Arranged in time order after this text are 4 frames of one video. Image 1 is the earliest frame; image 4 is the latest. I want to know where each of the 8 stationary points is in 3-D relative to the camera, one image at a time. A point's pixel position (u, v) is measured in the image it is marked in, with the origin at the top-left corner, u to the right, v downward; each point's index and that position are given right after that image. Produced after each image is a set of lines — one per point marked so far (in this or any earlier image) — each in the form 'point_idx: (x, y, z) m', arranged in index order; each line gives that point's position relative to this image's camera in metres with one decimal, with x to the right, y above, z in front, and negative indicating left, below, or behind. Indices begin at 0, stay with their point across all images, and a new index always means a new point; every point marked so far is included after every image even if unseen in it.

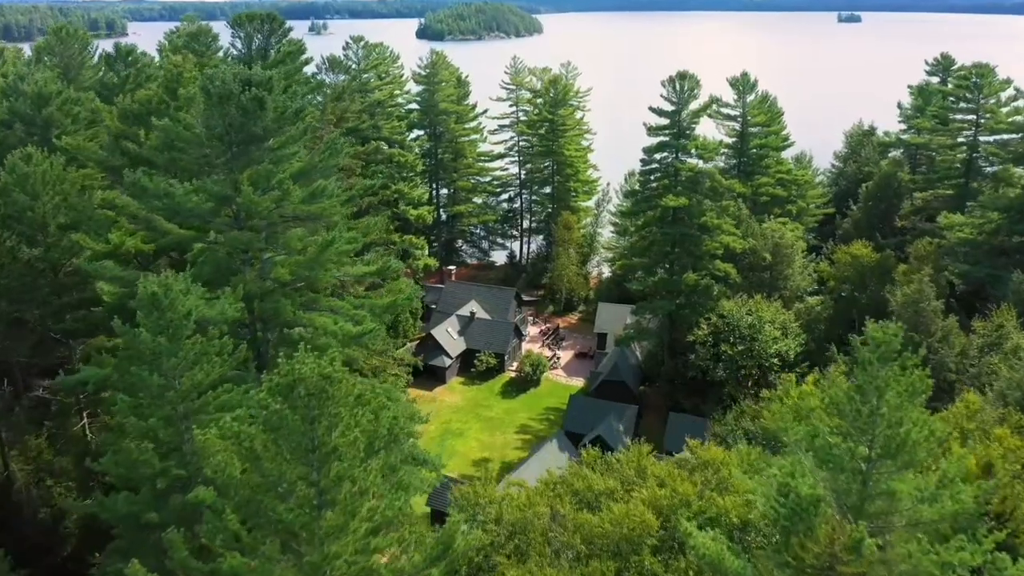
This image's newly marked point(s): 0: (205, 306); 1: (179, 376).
0: (-5.1, -0.3, +13.7) m
1: (-5.1, -1.4, +12.8) m
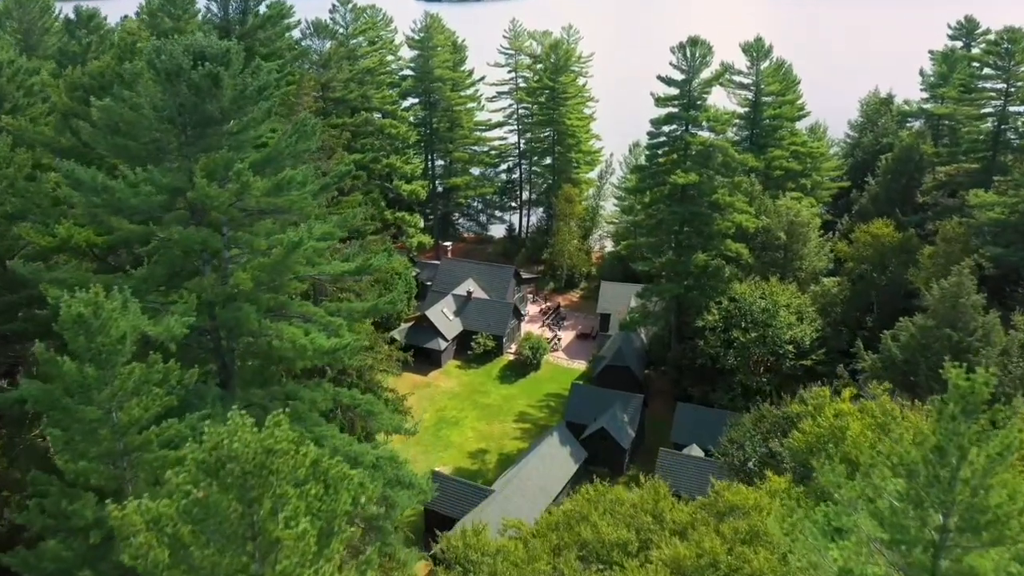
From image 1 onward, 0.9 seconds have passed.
0: (-5.2, -0.5, +11.7) m
1: (-5.2, -1.6, +10.8) m
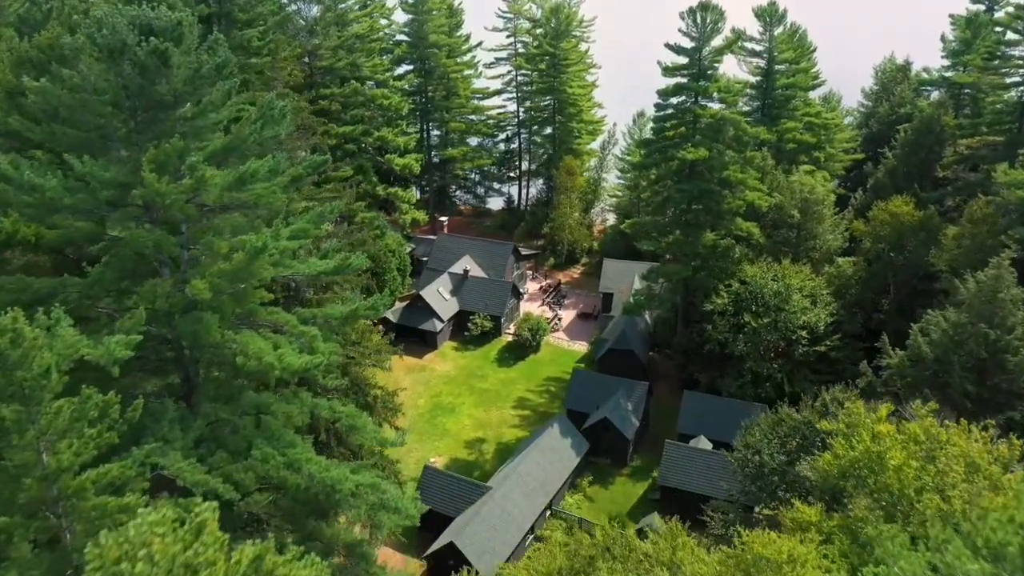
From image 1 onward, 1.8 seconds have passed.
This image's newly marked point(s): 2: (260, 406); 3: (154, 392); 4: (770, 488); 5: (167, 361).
0: (-5.2, -0.7, +10.1) m
1: (-5.2, -1.8, +9.2) m
2: (-4.1, -2.0, +13.6) m
3: (-5.7, -1.7, +13.3) m
4: (+5.5, -4.2, +17.7) m
5: (-5.6, -1.2, +13.4) m
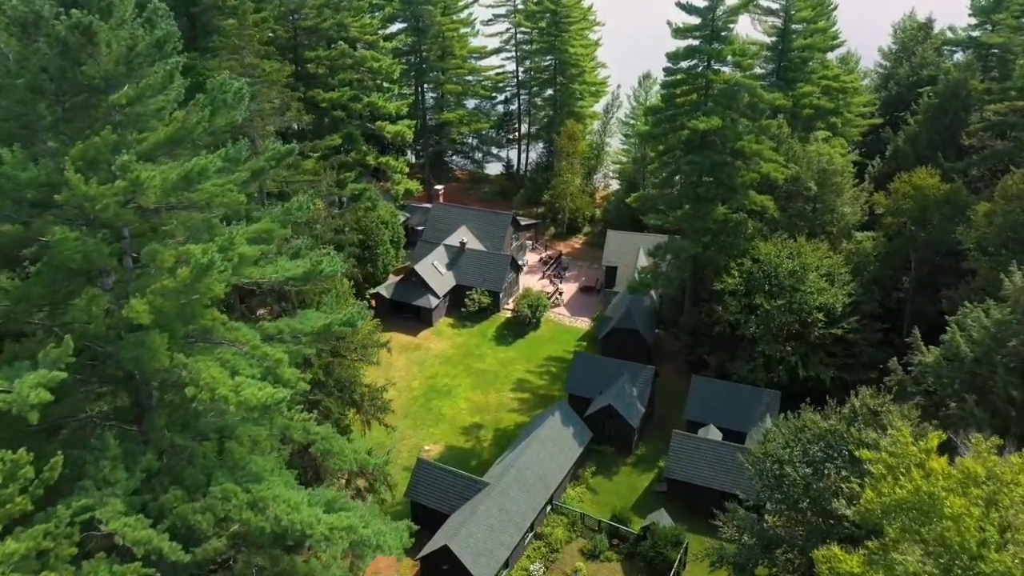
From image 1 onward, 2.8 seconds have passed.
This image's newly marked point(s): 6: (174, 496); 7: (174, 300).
0: (-5.3, -1.0, +8.3) m
1: (-5.3, -2.2, +7.5) m
2: (-4.2, -2.1, +12.0) m
3: (-5.8, -1.8, +11.6) m
4: (+5.5, -4.2, +16.1) m
5: (-5.6, -1.3, +11.7) m
6: (-4.5, -2.8, +10.9) m
7: (-4.2, -0.1, +10.2) m
